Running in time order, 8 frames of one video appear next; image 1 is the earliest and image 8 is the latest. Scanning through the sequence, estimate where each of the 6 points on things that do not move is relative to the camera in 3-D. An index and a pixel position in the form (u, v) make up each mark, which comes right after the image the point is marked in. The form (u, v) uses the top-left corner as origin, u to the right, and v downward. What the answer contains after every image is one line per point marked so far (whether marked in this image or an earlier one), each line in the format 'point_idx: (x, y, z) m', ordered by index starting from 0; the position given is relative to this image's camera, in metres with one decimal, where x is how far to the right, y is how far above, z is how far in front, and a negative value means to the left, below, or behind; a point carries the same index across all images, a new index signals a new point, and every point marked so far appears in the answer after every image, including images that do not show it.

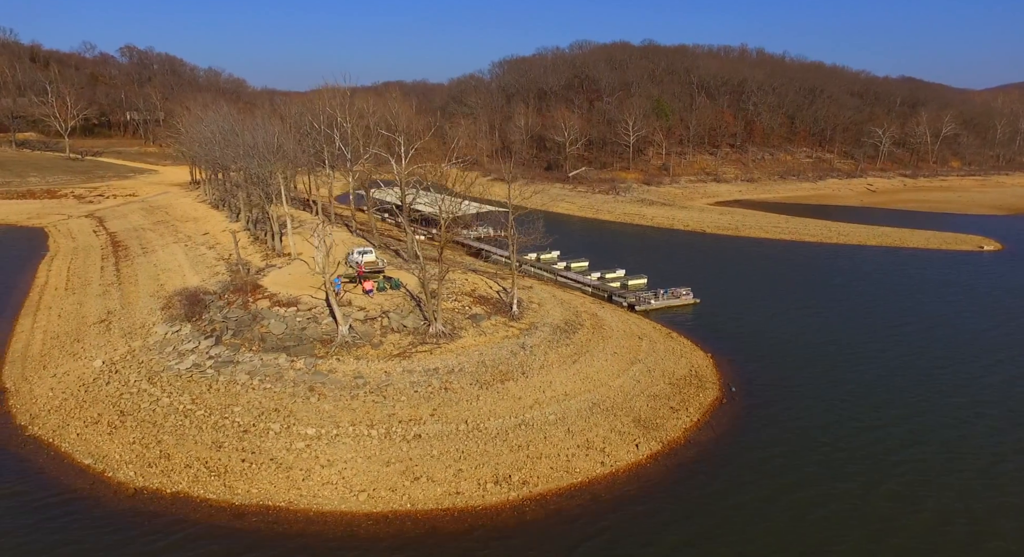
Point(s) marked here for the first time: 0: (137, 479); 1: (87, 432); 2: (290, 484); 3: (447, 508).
0: (-10.1, -5.4, +17.6) m
1: (-13.1, -4.7, +20.0) m
2: (-5.8, -5.4, +17.0) m
3: (-1.7, -5.8, +16.5) m
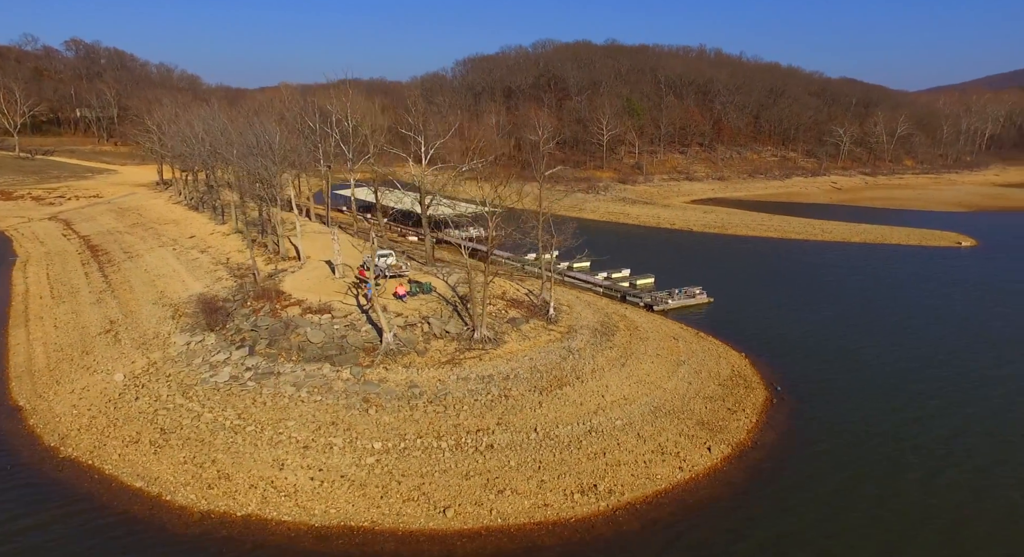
0: (-7.9, -5.7, +16.4) m
1: (-11.0, -5.0, +18.6) m
2: (-3.5, -5.6, +16.2) m
3: (+0.6, -5.9, +15.9) m
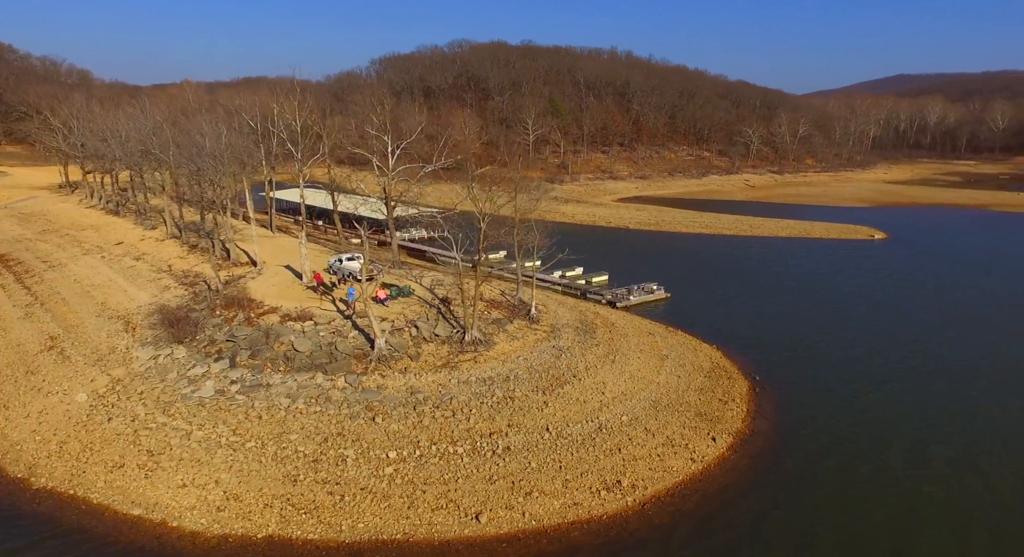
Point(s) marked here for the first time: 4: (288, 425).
0: (-7.1, -5.9, +15.3) m
1: (-10.5, -5.3, +17.1) m
2: (-2.7, -5.7, +15.6) m
3: (+1.4, -5.9, +15.9) m
4: (-6.5, -4.3, +18.8) m
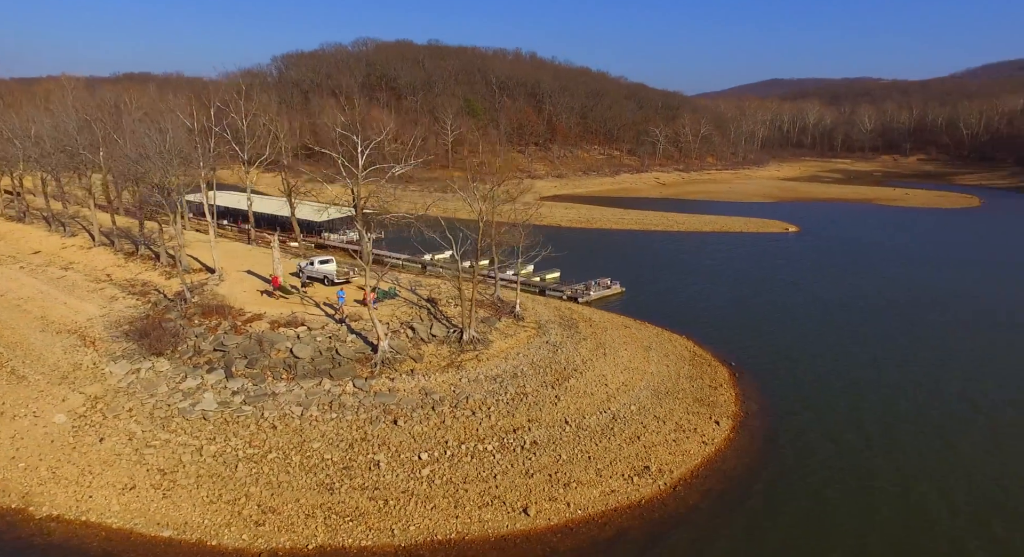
0: (-5.8, -6.0, +14.7) m
1: (-9.4, -5.5, +16.0) m
2: (-1.6, -5.7, +15.7) m
3: (+2.5, -5.8, +16.5) m
4: (-5.8, -4.4, +18.2) m
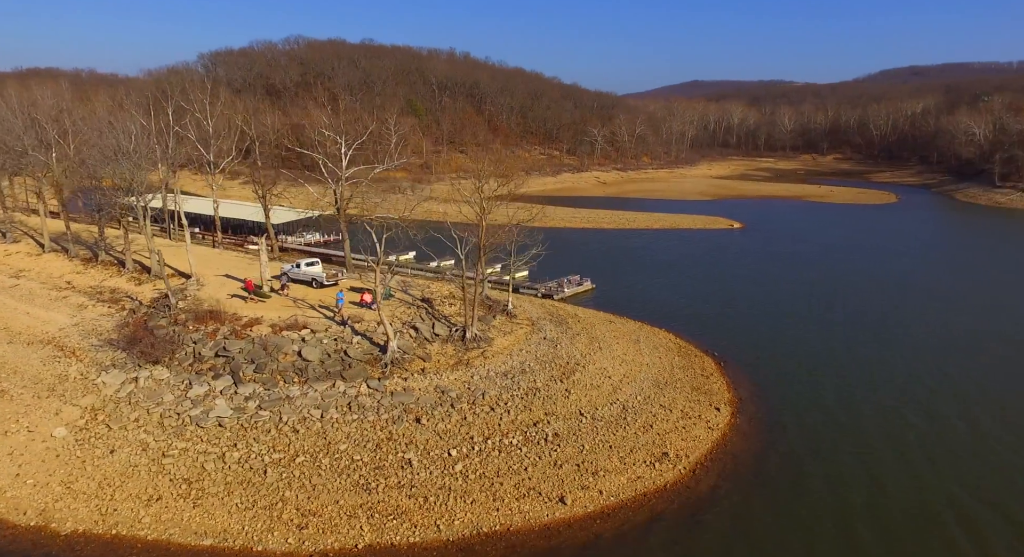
0: (-4.7, -6.0, +14.7) m
1: (-8.5, -5.6, +15.6) m
2: (-0.6, -5.7, +16.0) m
3: (+3.4, -5.7, +17.2) m
4: (-5.1, -4.4, +18.2) m
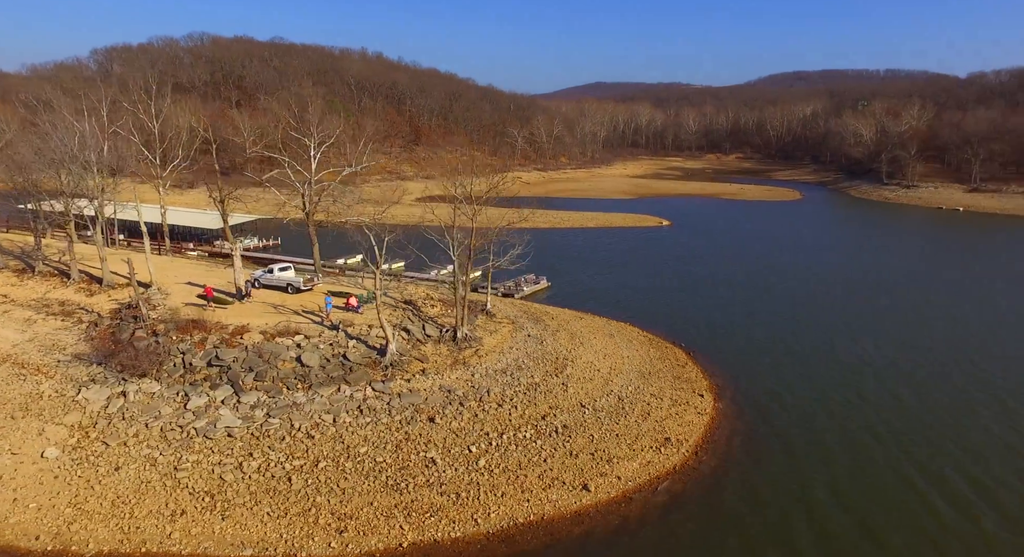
0: (-3.8, -6.1, +14.7) m
1: (-7.6, -5.8, +15.2) m
2: (+0.2, -5.6, +16.6) m
3: (+4.0, -5.6, +18.3) m
4: (-4.6, -4.5, +18.1) m
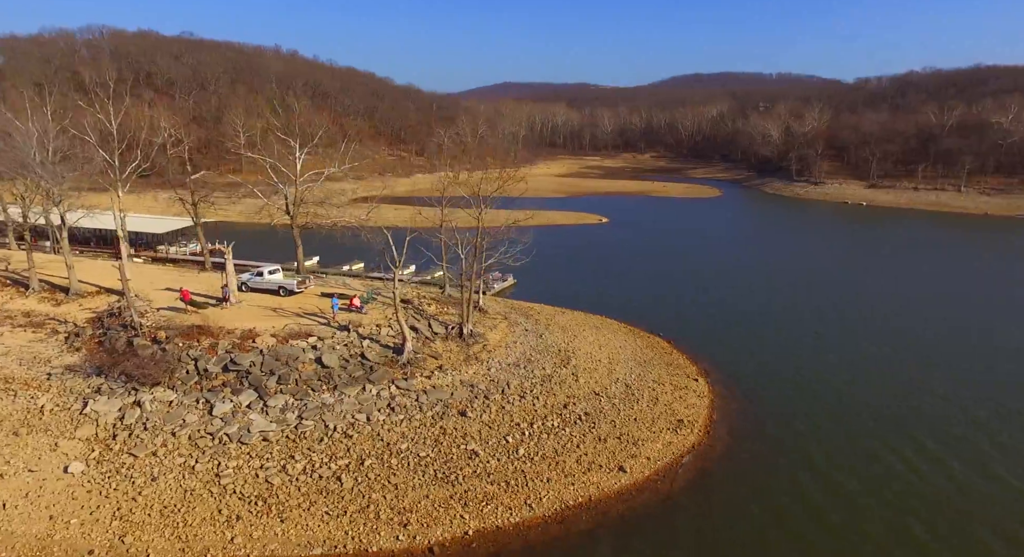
0: (-2.3, -6.1, +15.1) m
1: (-6.1, -5.9, +15.0) m
2: (+1.4, -5.5, +17.4) m
3: (+5.0, -5.3, +19.6) m
4: (-3.6, -4.5, +18.4) m
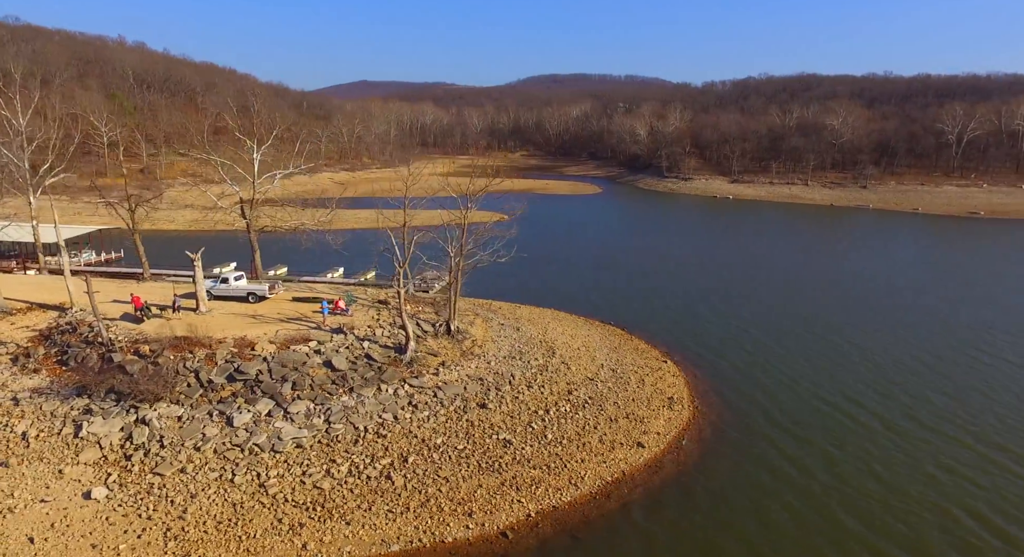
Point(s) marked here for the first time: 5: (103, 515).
0: (-0.7, -6.0, +15.7) m
1: (-4.5, -5.9, +14.9) m
2: (+2.4, -5.3, +18.6) m
3: (+5.5, -4.9, +21.5) m
4: (-2.7, -4.5, +18.6) m
5: (-9.6, -5.6, +15.1) m
